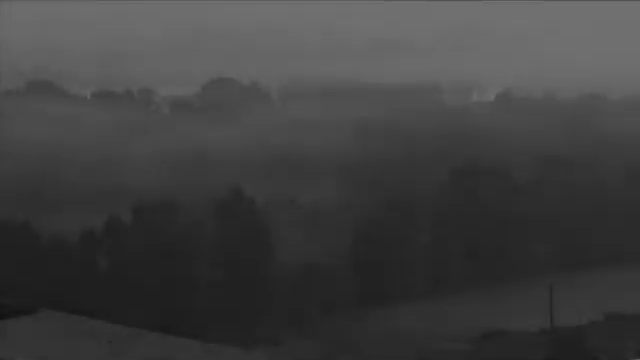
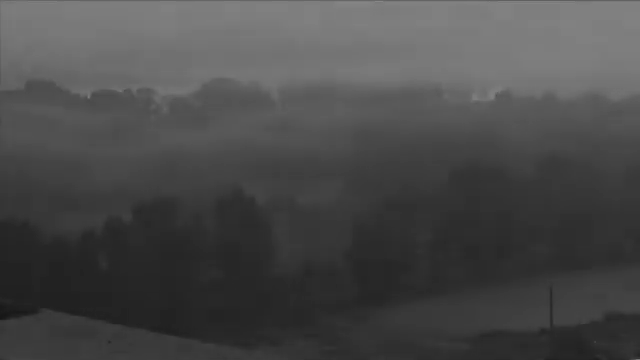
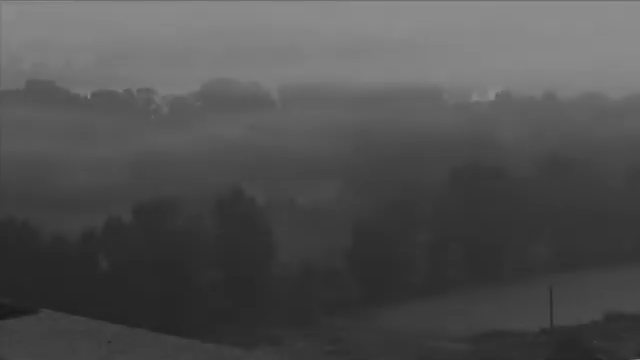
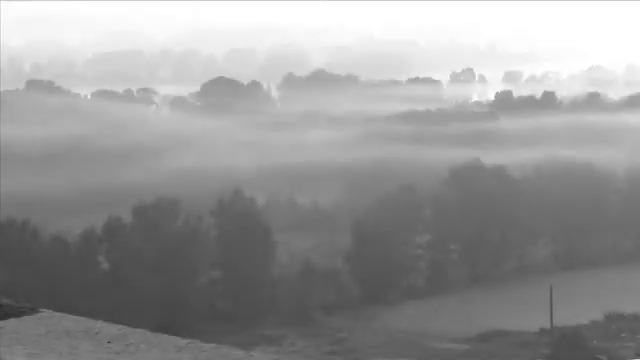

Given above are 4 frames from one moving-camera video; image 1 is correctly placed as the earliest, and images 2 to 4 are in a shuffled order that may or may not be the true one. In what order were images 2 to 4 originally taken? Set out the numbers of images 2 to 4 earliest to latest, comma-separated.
2, 3, 4
